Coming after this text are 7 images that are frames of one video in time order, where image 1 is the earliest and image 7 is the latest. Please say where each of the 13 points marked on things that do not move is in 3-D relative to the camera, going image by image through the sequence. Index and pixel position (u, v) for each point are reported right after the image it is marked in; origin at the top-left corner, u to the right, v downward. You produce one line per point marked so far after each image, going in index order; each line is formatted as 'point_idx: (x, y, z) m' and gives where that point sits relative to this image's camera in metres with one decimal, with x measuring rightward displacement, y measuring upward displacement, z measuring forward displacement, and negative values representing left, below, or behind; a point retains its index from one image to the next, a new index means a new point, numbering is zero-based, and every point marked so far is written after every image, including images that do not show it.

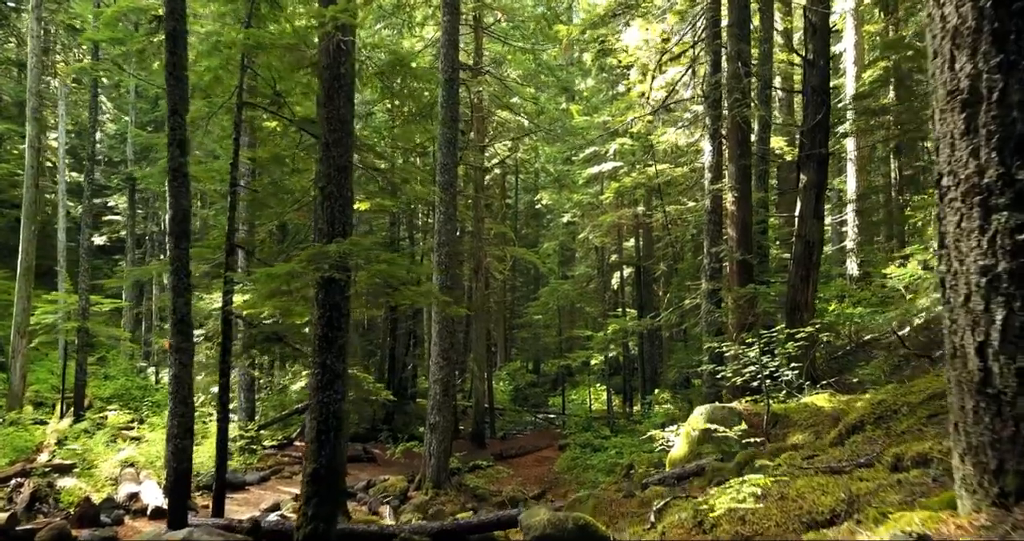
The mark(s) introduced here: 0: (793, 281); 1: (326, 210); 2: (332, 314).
0: (+4.3, -0.2, +11.0) m
1: (-1.6, +0.5, +6.3) m
2: (-1.5, -0.4, +6.2) m
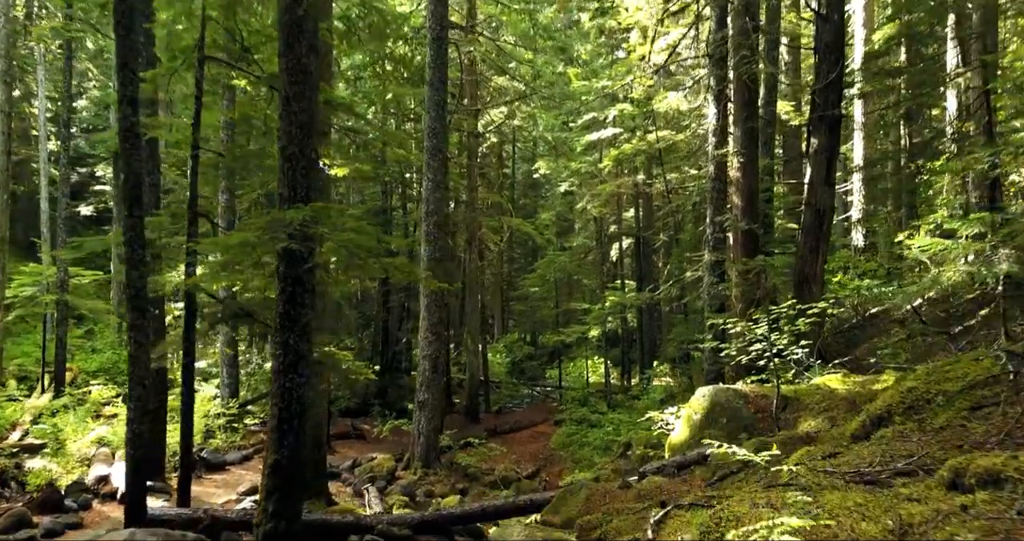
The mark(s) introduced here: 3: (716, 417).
0: (+4.2, +0.3, +10.4) m
1: (-1.8, +0.8, +5.6) m
2: (-1.7, -0.1, +5.5) m
3: (+1.9, -1.4, +6.9) m
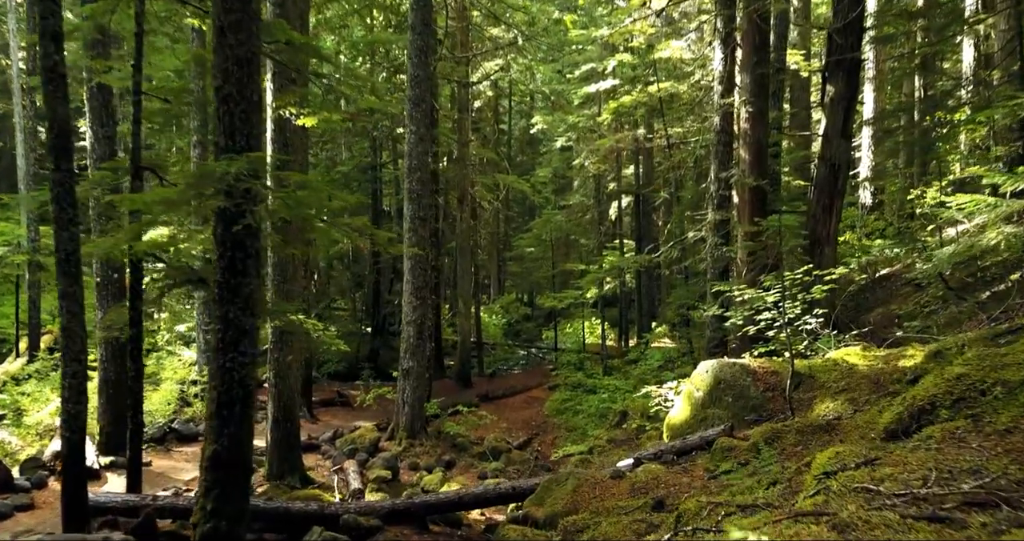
0: (+4.0, +0.8, +9.6) m
1: (-1.9, +1.0, +4.8) m
2: (-1.8, +0.1, +4.8) m
3: (+1.8, -1.1, +6.2) m
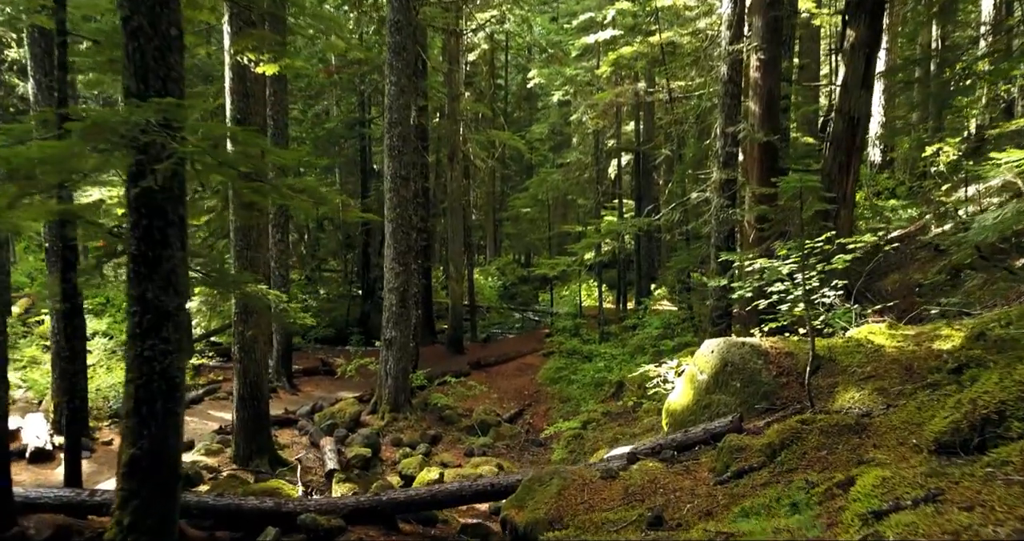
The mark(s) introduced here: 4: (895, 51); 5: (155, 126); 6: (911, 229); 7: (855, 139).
0: (+3.8, +1.2, +8.7) m
1: (-2.1, +1.2, +3.9) m
2: (-2.0, +0.3, +4.0) m
3: (+1.6, -0.8, +5.5) m
4: (+8.3, +4.8, +15.7) m
5: (-1.9, +0.8, +3.8) m
6: (+6.3, +0.7, +11.3) m
7: (+4.1, +1.6, +8.5) m
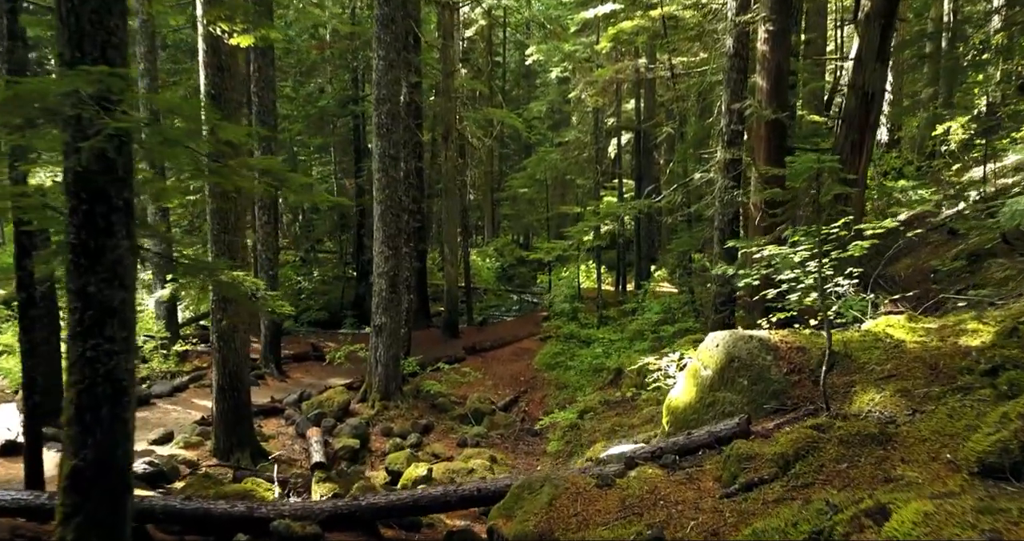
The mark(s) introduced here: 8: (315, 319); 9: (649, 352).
0: (+3.8, +1.4, +8.3) m
1: (-2.1, +1.2, +3.5) m
2: (-2.1, +0.3, +3.5) m
3: (+1.5, -0.7, +5.0) m
4: (+8.3, +5.1, +15.1) m
5: (-1.9, +0.8, +3.3) m
6: (+6.2, +0.9, +10.9) m
7: (+4.0, +1.7, +8.1) m
8: (-5.4, -1.3, +19.6) m
9: (+2.2, -1.3, +11.5) m
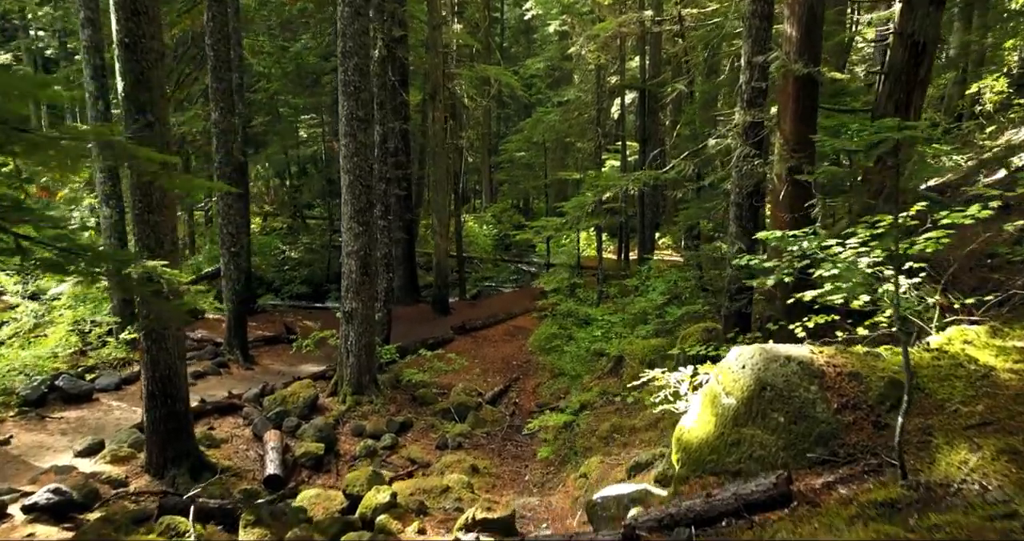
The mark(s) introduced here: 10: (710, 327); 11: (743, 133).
0: (+3.6, +1.5, +7.0) m
1: (-2.3, +1.1, +2.2) m
2: (-2.3, +0.2, +2.3) m
3: (+1.4, -0.8, +3.9) m
4: (+8.1, +5.7, +13.6) m
5: (-2.1, +0.7, +2.1) m
6: (+6.0, +1.2, +9.6) m
7: (+3.8, +1.9, +6.8) m
8: (-5.5, -0.6, +18.5) m
9: (+2.0, -1.0, +10.4) m
10: (+2.4, -0.7, +8.6) m
11: (+2.5, +1.5, +7.8) m
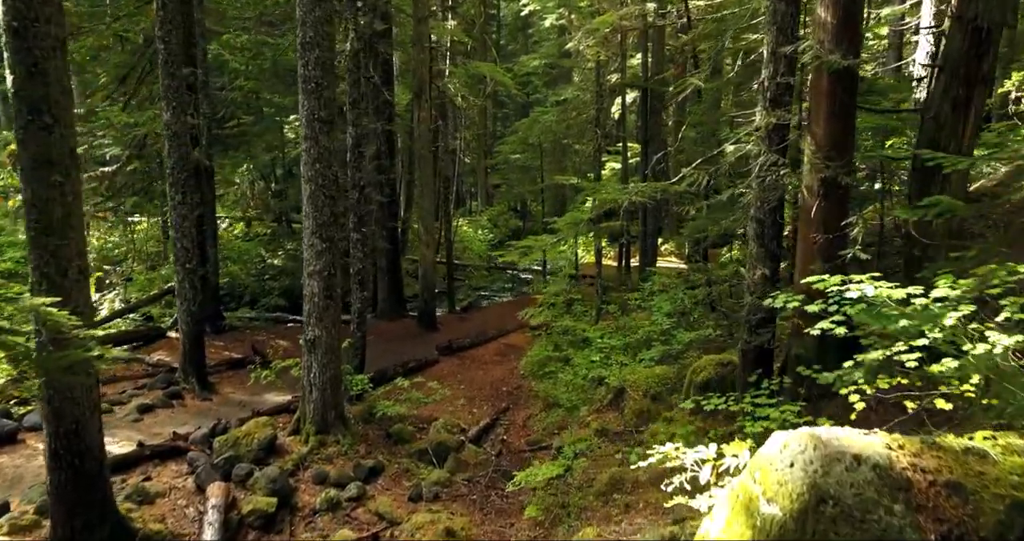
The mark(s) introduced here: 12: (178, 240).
0: (+3.4, +1.3, +5.8) m
1: (-2.5, +0.9, +1.1) m
2: (-2.4, 0.0, +1.2) m
3: (+1.2, -1.0, +2.7) m
4: (+8.0, +5.4, +12.4) m
5: (-2.3, +0.4, +0.9) m
6: (+5.9, +0.9, +8.4) m
7: (+3.7, +1.6, +5.6) m
8: (-5.7, -0.8, +17.3) m
9: (+1.9, -1.2, +9.2) m
10: (+2.2, -0.9, +7.5) m
11: (+2.4, +1.2, +6.7) m
12: (-4.6, +0.4, +9.9) m
